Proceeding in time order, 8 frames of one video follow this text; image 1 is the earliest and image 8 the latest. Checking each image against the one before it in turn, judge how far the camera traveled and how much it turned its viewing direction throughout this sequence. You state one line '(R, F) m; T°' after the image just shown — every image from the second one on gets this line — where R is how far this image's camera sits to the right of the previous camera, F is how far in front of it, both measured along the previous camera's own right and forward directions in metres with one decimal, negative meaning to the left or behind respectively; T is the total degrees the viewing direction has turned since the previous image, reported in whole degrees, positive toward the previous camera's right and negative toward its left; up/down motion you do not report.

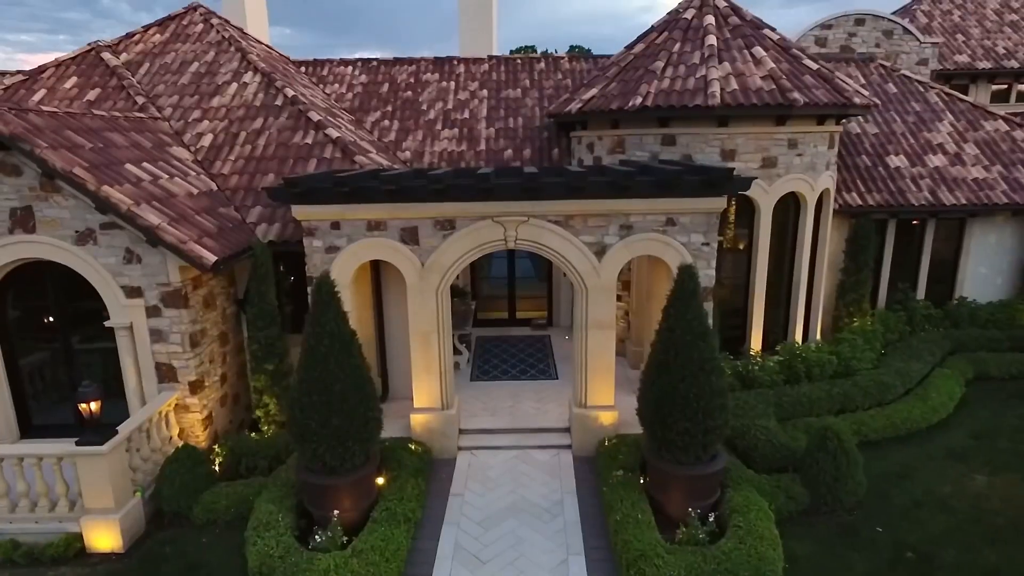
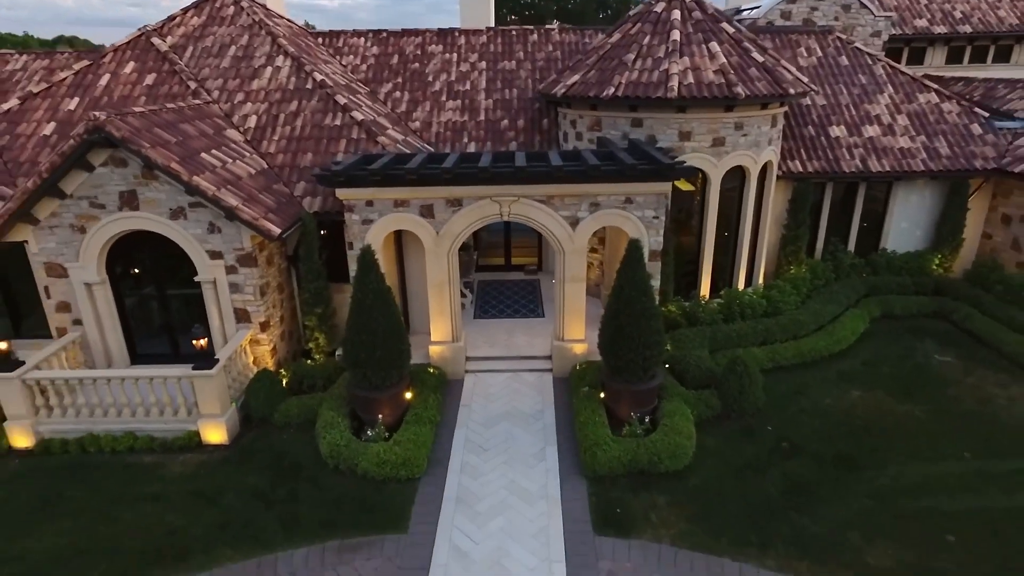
(+0.1, -2.9) m; 0°
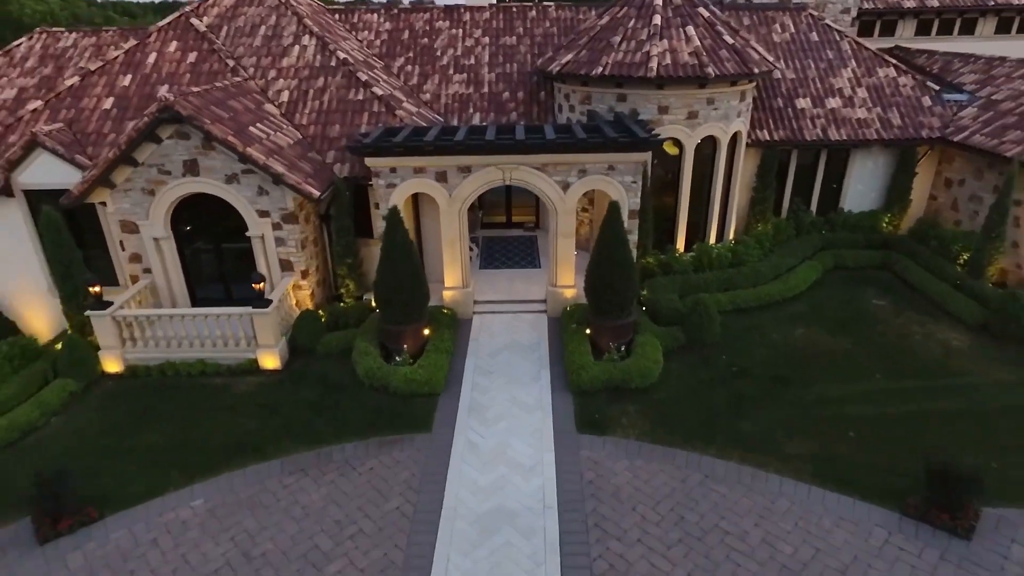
(0.0, -2.4) m; 0°
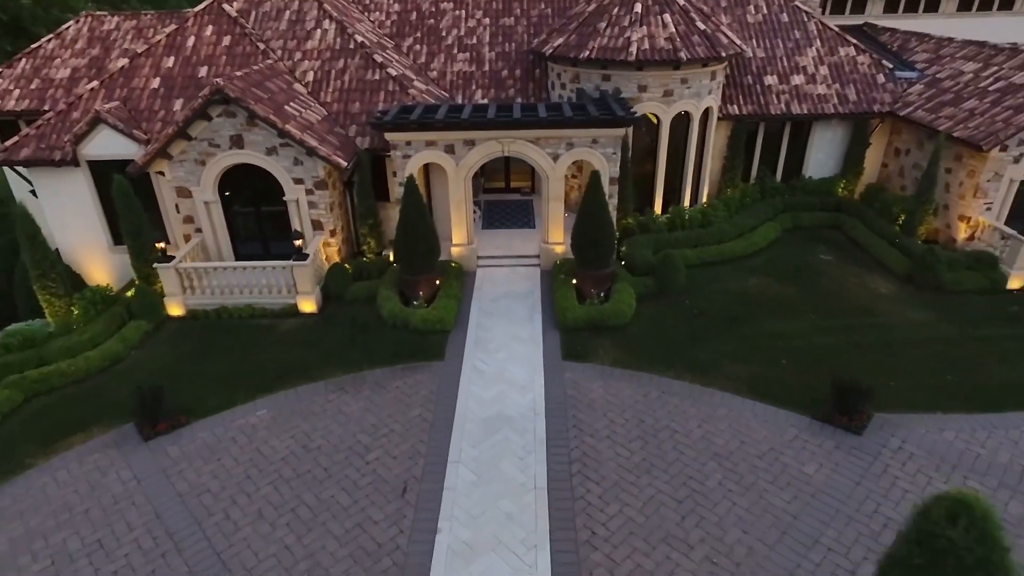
(0.0, -2.7) m; 0°
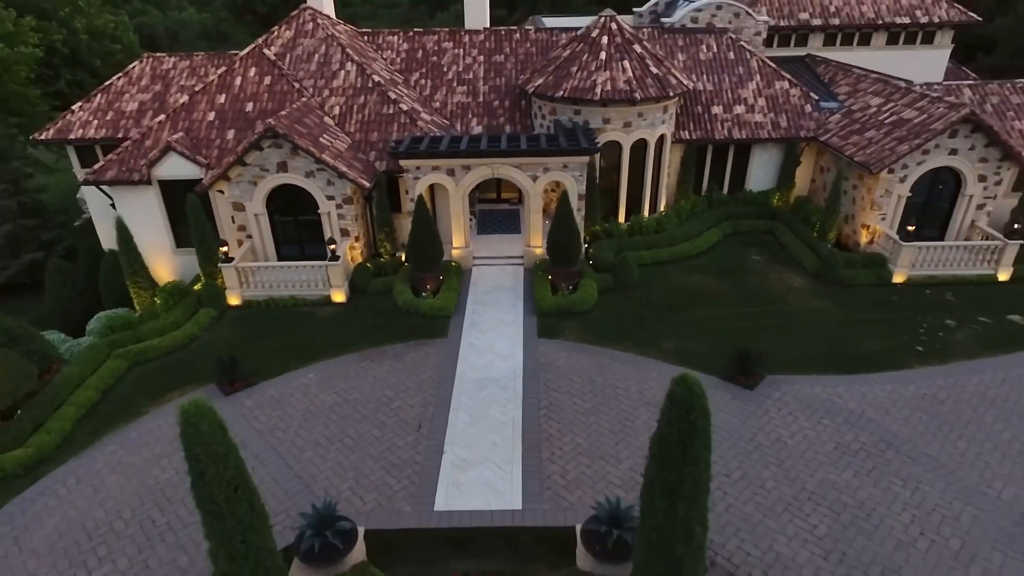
(+0.4, -4.5) m; 0°
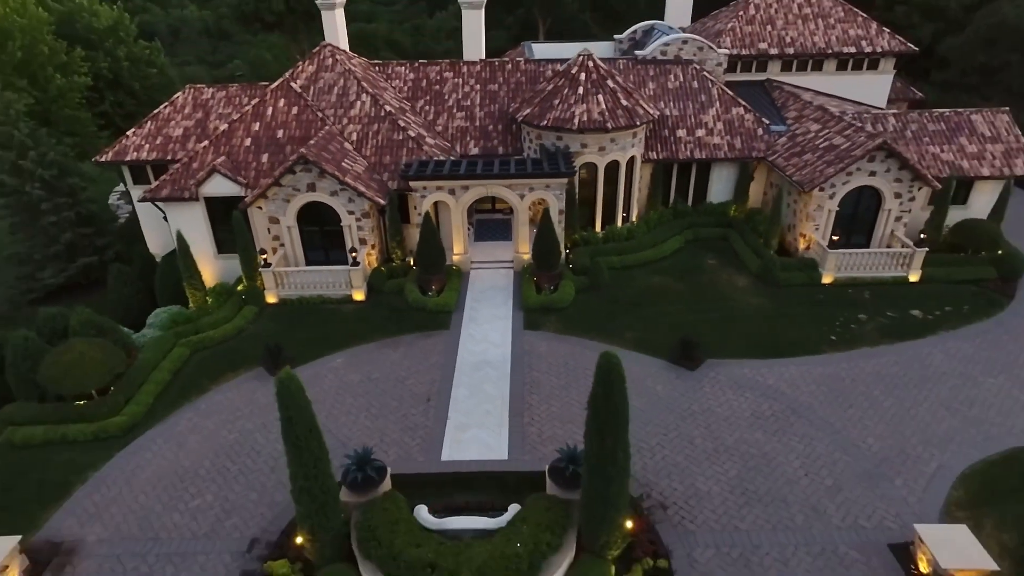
(+0.3, -4.2) m; 0°
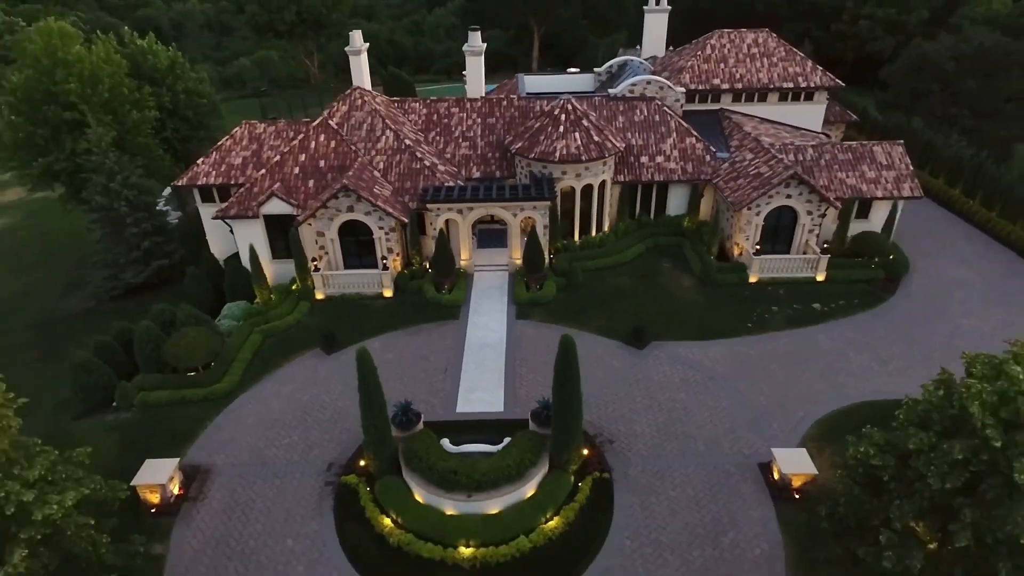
(+0.2, -7.2) m; 0°
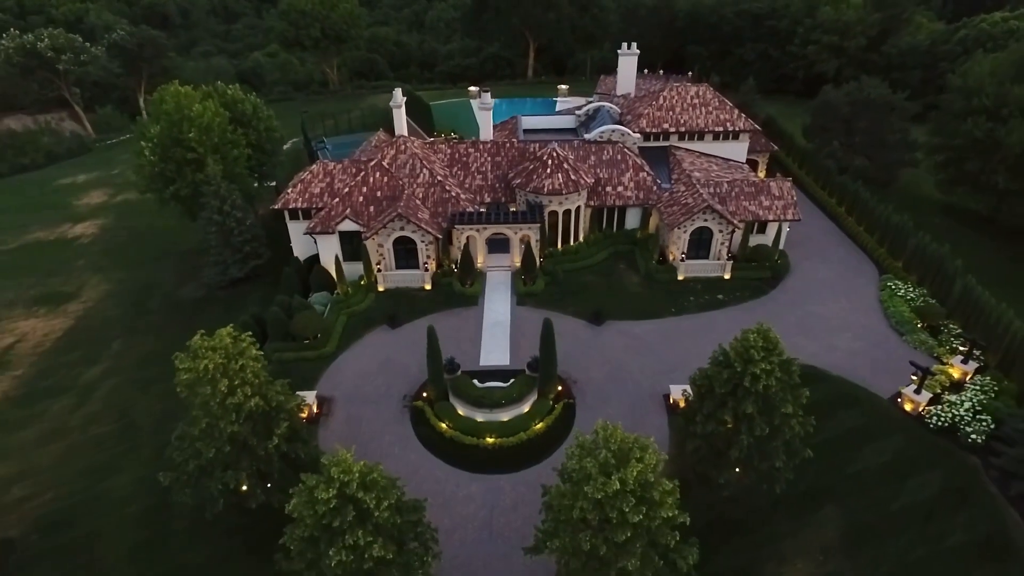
(-0.5, -14.4) m; +1°
